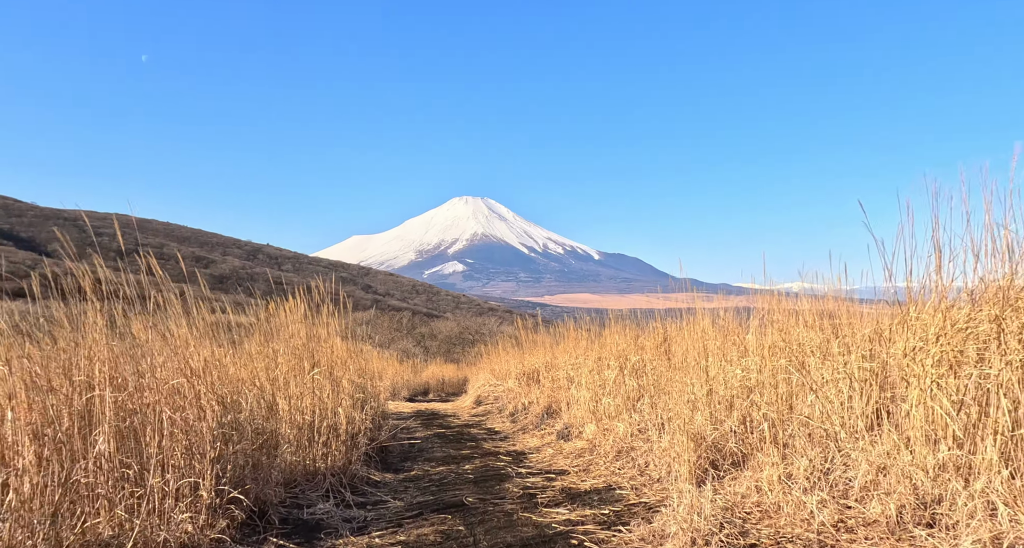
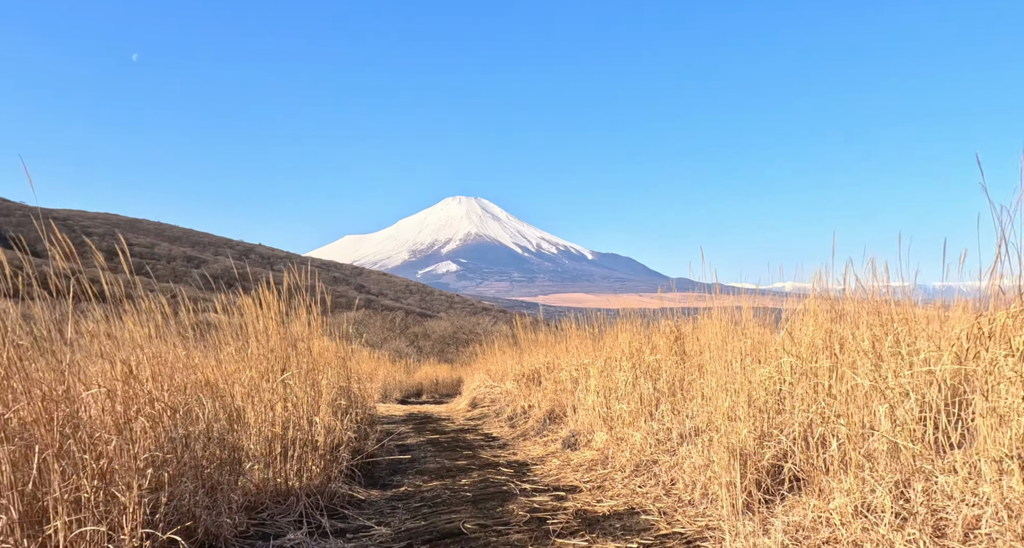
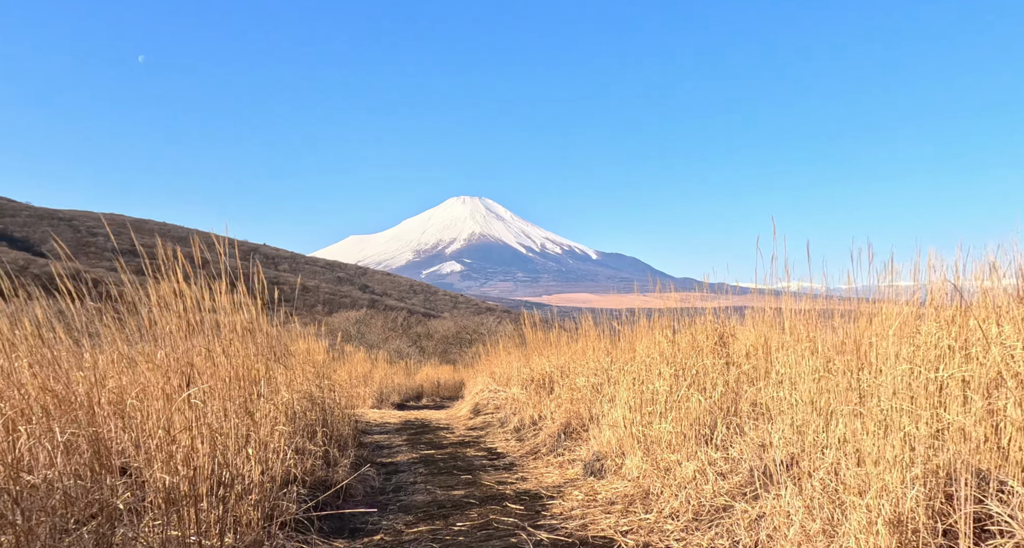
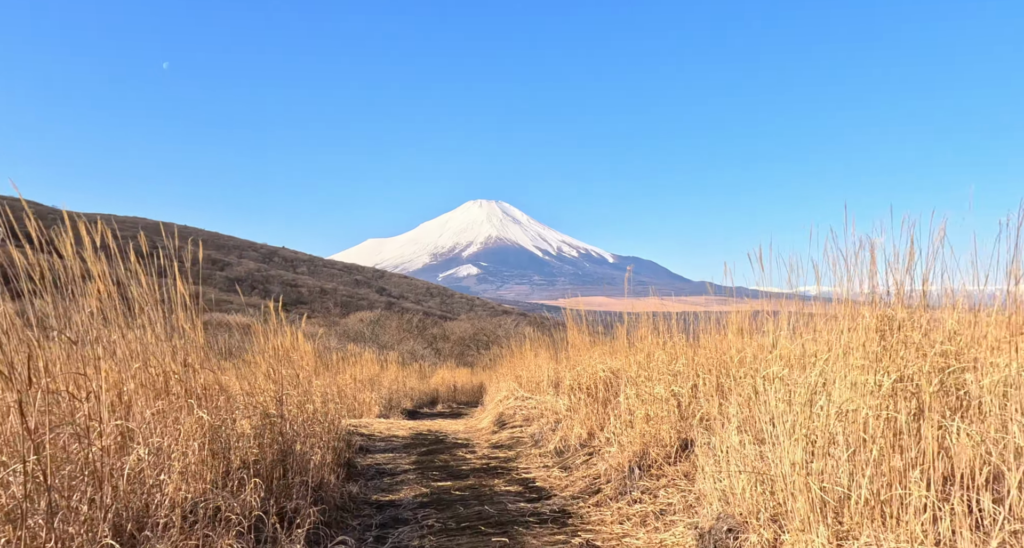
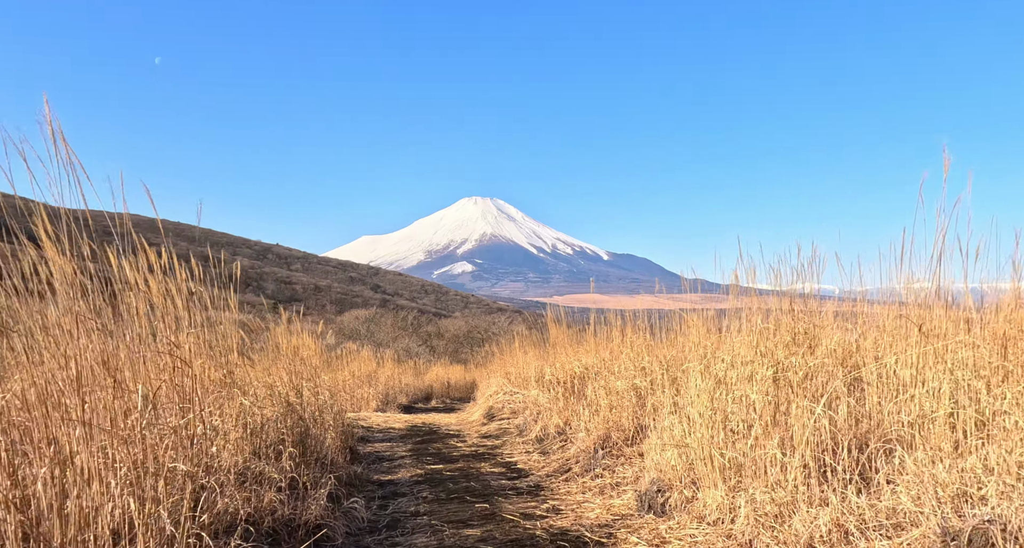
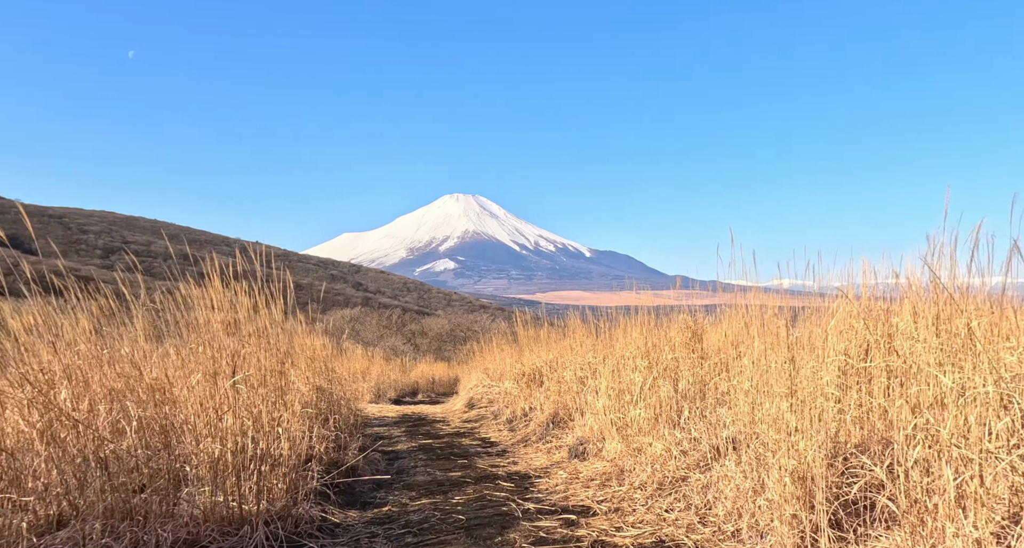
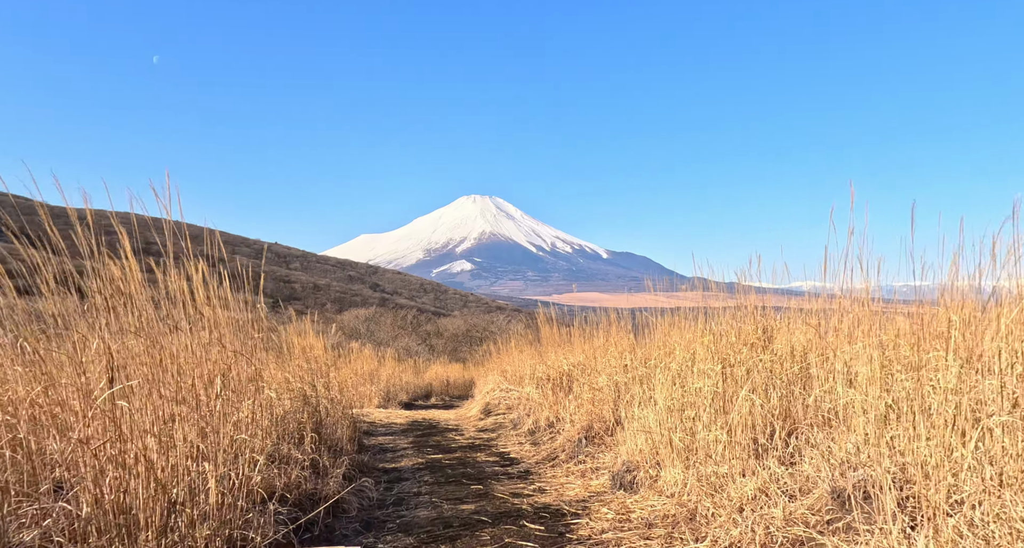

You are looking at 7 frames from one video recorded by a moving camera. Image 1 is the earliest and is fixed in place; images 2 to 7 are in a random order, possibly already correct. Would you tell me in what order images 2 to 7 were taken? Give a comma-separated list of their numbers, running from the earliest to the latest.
2, 6, 3, 7, 5, 4
